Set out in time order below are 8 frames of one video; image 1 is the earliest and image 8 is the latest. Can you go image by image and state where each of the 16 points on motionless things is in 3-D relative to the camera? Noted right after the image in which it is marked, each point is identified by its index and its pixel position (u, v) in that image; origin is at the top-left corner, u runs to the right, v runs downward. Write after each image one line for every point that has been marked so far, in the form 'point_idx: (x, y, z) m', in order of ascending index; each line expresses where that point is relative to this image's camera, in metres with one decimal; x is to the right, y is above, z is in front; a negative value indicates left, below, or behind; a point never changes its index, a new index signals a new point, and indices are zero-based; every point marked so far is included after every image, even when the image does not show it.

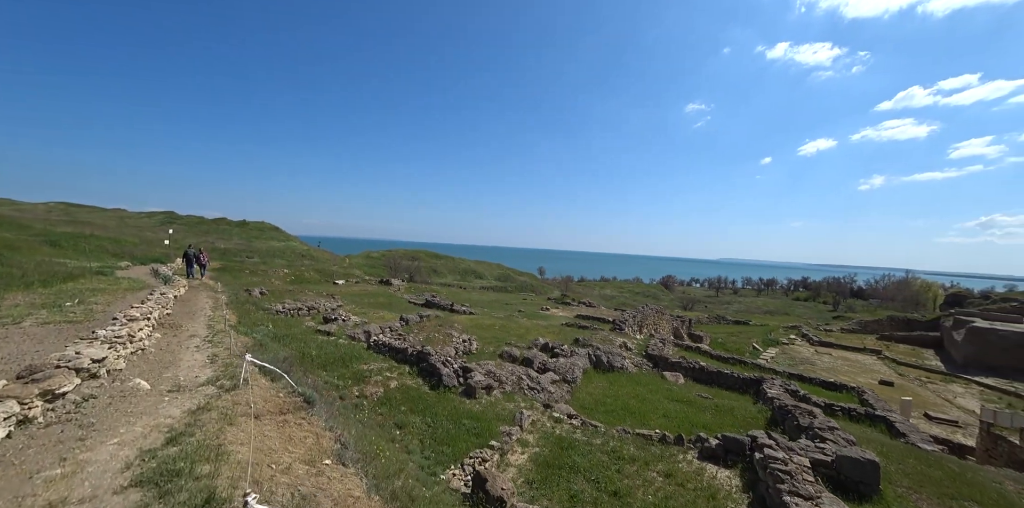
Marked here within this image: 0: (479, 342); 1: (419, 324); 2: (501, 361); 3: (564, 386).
0: (-1.1, -3.2, +15.1) m
1: (-3.2, -2.6, +15.1) m
2: (-0.4, -3.5, +14.0) m
3: (+1.6, -4.1, +12.9) m
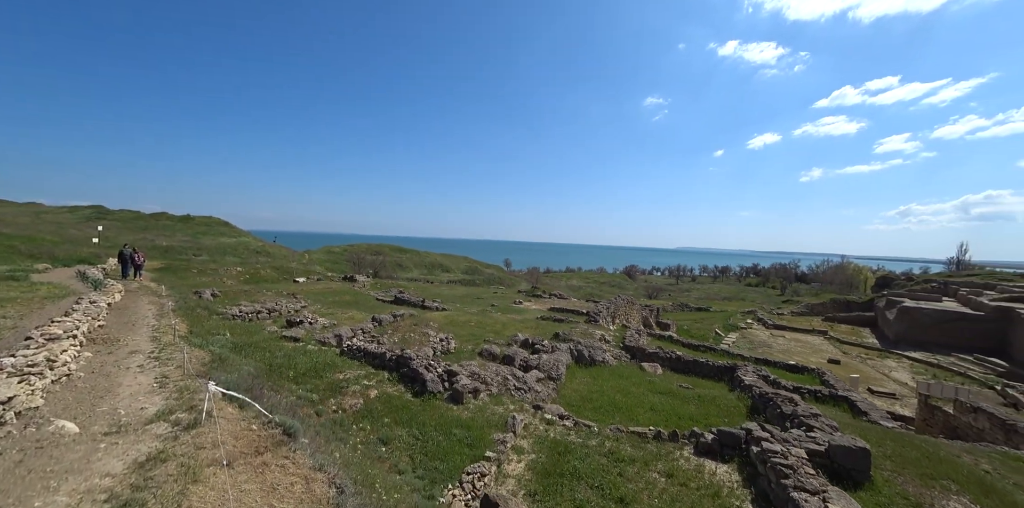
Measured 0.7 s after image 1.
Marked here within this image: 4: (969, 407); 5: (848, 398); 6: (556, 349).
0: (-1.8, -3.0, +14.3) m
1: (-3.9, -2.4, +14.1) m
2: (-1.0, -3.3, +13.3) m
3: (+1.2, -3.9, +12.5) m
4: (+15.4, -5.1, +14.7) m
5: (+10.2, -4.5, +13.6) m
6: (+1.5, -3.2, +14.3) m
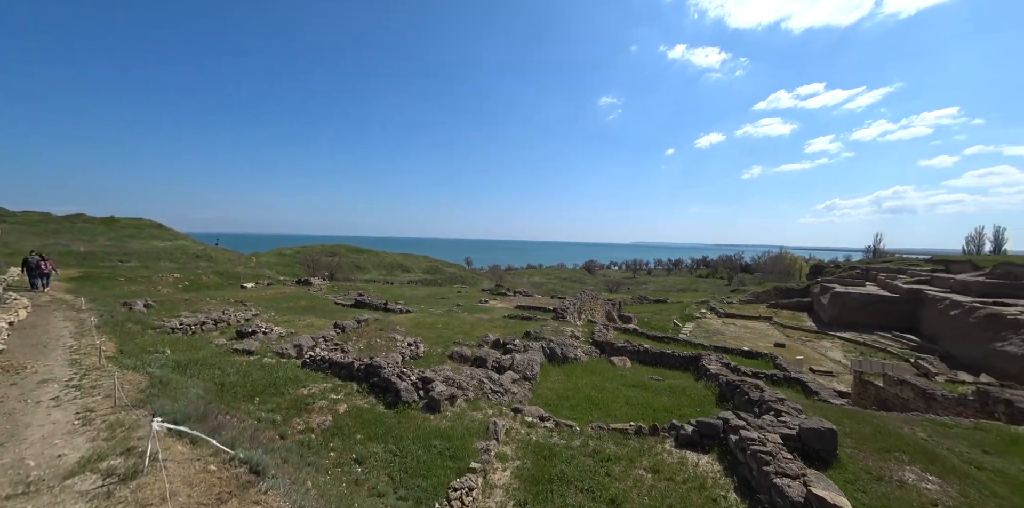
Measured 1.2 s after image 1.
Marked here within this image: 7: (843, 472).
0: (-2.8, -2.9, +13.7) m
1: (-4.9, -2.4, +13.2) m
2: (-1.8, -3.3, +12.7) m
3: (+0.4, -3.8, +12.2) m
4: (+14.3, -4.7, +16.0) m
5: (+9.3, -4.2, +14.3) m
6: (+0.6, -3.1, +14.1) m
7: (+6.6, -4.4, +8.5) m
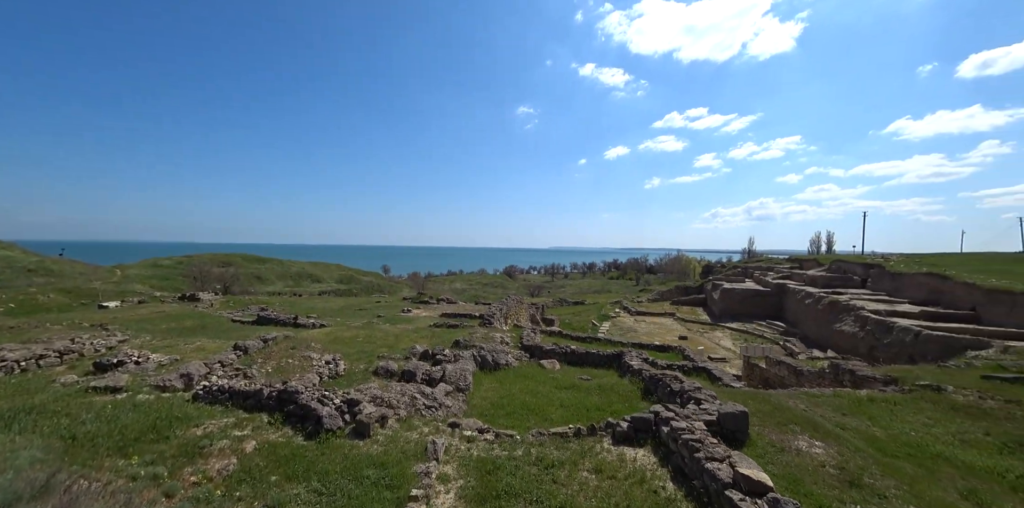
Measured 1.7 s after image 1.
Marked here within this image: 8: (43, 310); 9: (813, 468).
0: (-4.9, -3.2, +12.4) m
1: (-6.9, -2.7, +11.5) m
2: (-3.7, -3.5, +11.7) m
3: (-1.4, -3.9, +11.6) m
4: (+11.4, -4.6, +18.2) m
5: (+6.8, -4.2, +15.5) m
6: (-1.7, -3.3, +13.5) m
7: (+5.4, -4.3, +9.3) m
8: (-19.9, -2.3, +17.6) m
9: (+6.4, -4.5, +8.9) m
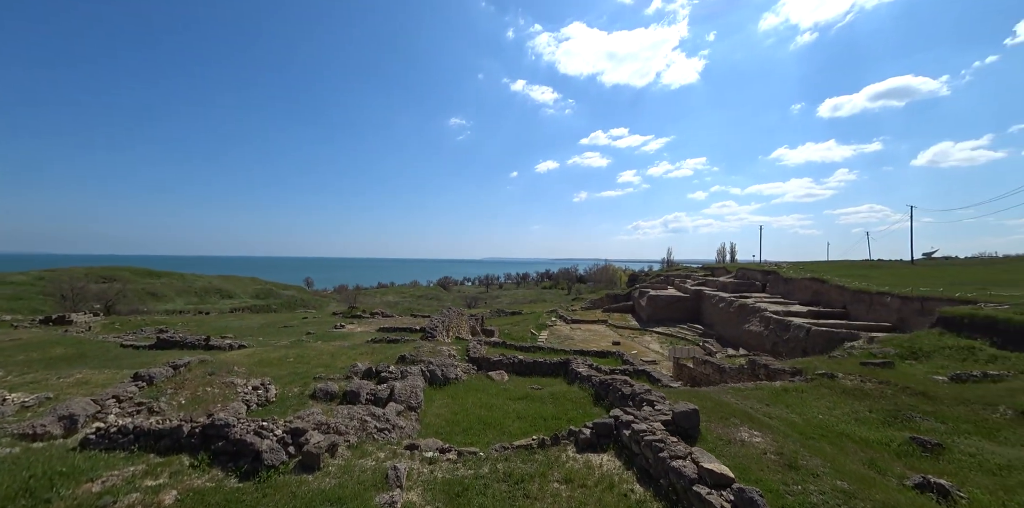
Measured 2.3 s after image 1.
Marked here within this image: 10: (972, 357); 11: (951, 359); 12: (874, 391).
0: (-6.1, -3.4, +11.0) m
1: (-7.9, -2.9, +9.8) m
2: (-4.9, -3.7, +10.5) m
3: (-2.6, -4.1, +10.8) m
4: (+8.9, -4.9, +19.5) m
5: (+4.9, -4.5, +16.1) m
6: (-3.2, -3.6, +12.6) m
7: (+4.5, -4.4, +9.8) m
8: (-21.8, -2.8, +13.4) m
9: (+5.7, -4.6, +9.5) m
10: (+17.2, -3.8, +15.7) m
11: (+16.6, -4.0, +15.9) m
12: (+12.3, -4.7, +14.3) m
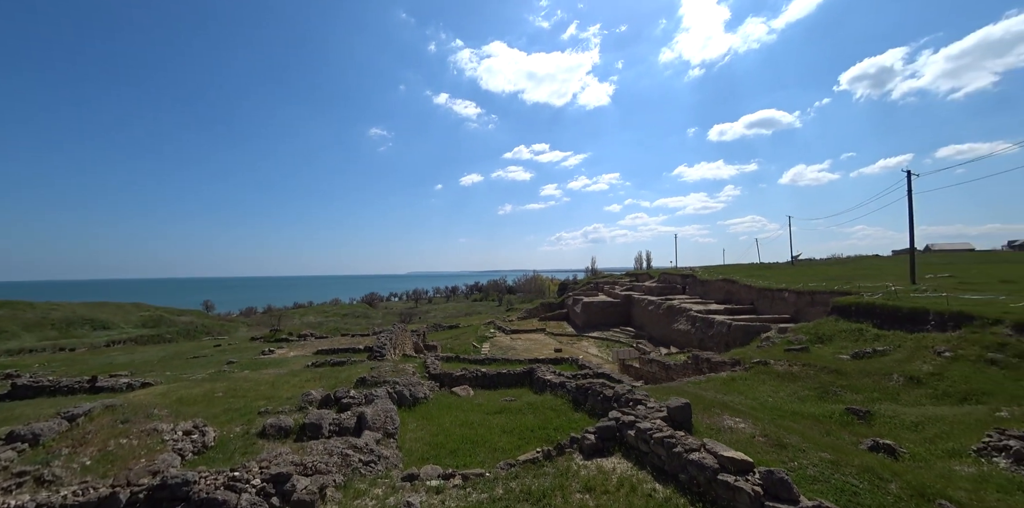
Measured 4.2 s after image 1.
0: (-6.2, -3.6, +8.8) m
1: (-7.7, -3.1, +7.2) m
2: (-4.9, -3.8, +8.6) m
3: (-2.7, -4.2, +9.4) m
4: (+6.6, -5.1, +20.4) m
5: (+3.4, -4.6, +16.2) m
6: (-3.7, -3.7, +11.1) m
7: (+4.5, -4.3, +9.9) m
8: (-22.1, -3.5, +7.6) m
9: (+5.6, -4.4, +10.0) m
10: (+15.5, -3.6, +18.6) m
11: (+14.9, -3.8, +18.7) m
12: (+11.0, -4.5, +16.1) m
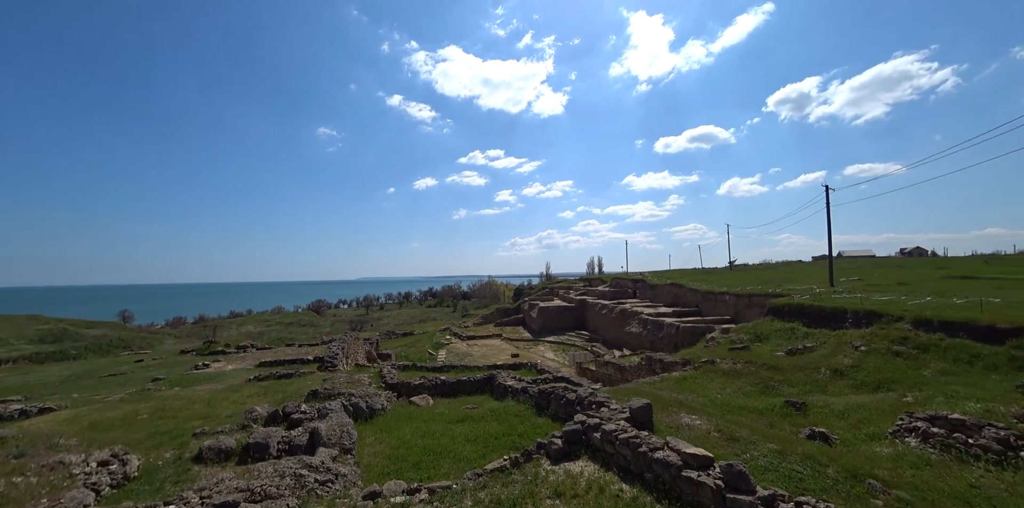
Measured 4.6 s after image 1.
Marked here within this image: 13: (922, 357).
0: (-6.9, -3.7, +7.8) m
1: (-8.1, -3.1, +6.1) m
2: (-5.5, -3.9, +7.8) m
3: (-3.4, -4.3, +8.8) m
4: (+4.5, -5.3, +20.9) m
5: (+1.9, -4.8, +16.3) m
6: (-4.6, -3.8, +10.4) m
7: (+3.6, -4.4, +10.2) m
8: (-22.5, -3.5, +4.9) m
9: (+4.8, -4.5, +10.4) m
10: (+13.6, -3.8, +20.1) m
11: (+13.0, -4.0, +20.1) m
12: (+9.5, -4.7, +17.1) m
13: (+15.0, -3.8, +15.5) m
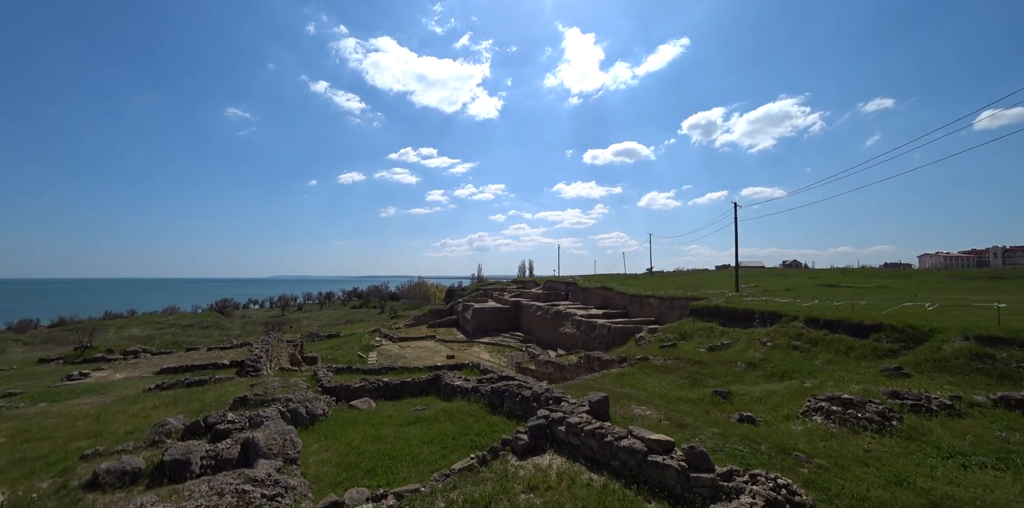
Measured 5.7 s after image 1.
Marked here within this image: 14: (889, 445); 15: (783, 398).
0: (-7.2, -3.2, +6.2) m
1: (-8.1, -2.6, +4.3) m
2: (-5.8, -3.5, +6.4) m
3: (-4.0, -3.9, +7.8) m
4: (+1.5, -5.4, +21.1) m
5: (-0.2, -4.7, +16.1) m
6: (-5.5, -3.5, +9.1) m
7: (+2.7, -4.3, +10.5) m
8: (-21.9, -2.5, +0.4) m
9: (+3.7, -4.4, +10.9) m
10: (+10.6, -4.1, +22.1) m
11: (+10.0, -4.3, +21.9) m
12: (+7.1, -4.9, +18.3) m
13: (+12.9, -4.1, +17.8) m
14: (+9.3, -4.7, +10.2) m
15: (+9.2, -4.9, +14.1) m
